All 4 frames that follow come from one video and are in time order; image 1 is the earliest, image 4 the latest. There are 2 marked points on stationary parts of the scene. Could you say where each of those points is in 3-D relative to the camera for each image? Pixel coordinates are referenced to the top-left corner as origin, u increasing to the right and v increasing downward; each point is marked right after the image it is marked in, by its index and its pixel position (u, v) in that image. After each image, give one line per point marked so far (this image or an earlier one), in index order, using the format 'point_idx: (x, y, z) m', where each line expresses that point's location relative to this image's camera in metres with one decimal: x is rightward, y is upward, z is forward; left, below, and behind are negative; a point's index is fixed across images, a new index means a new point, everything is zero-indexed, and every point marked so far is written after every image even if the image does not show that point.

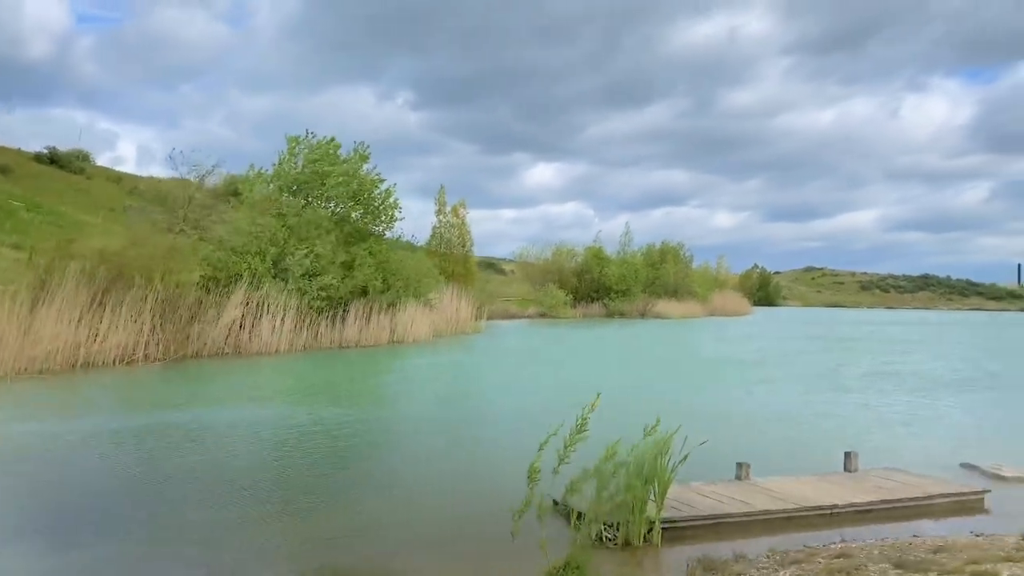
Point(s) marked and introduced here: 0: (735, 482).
0: (+1.8, -1.6, +6.6) m
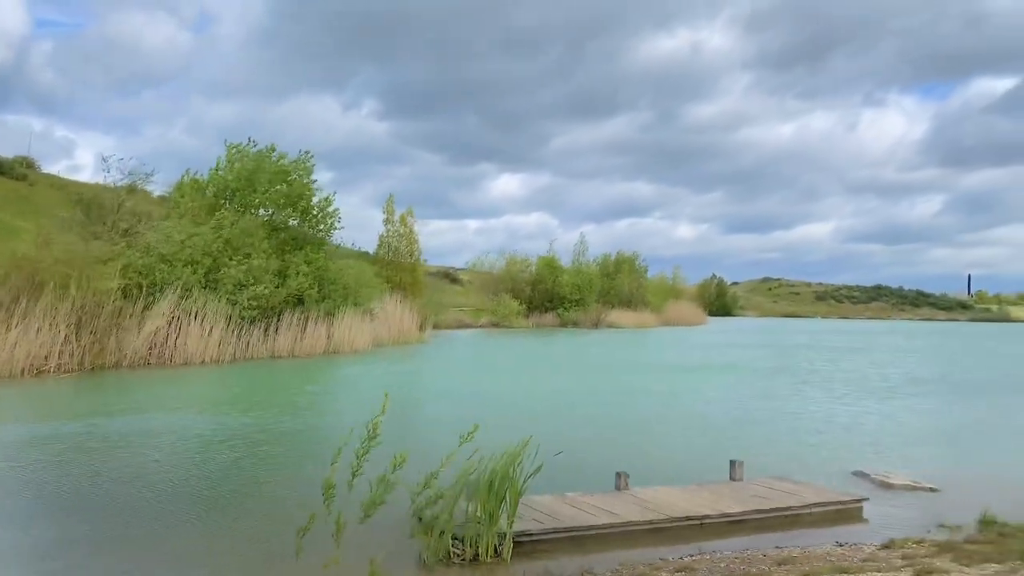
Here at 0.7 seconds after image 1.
0: (+0.8, -1.6, +6.4) m
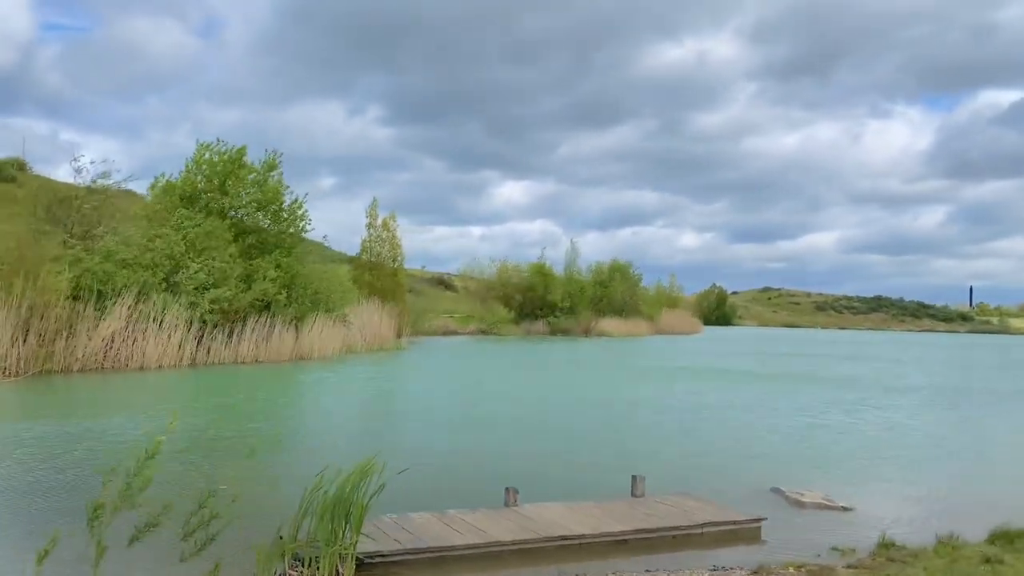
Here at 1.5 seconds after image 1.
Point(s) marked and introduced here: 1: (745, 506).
0: (-0.1, -1.6, +6.1) m
1: (+2.0, -1.9, +7.2) m
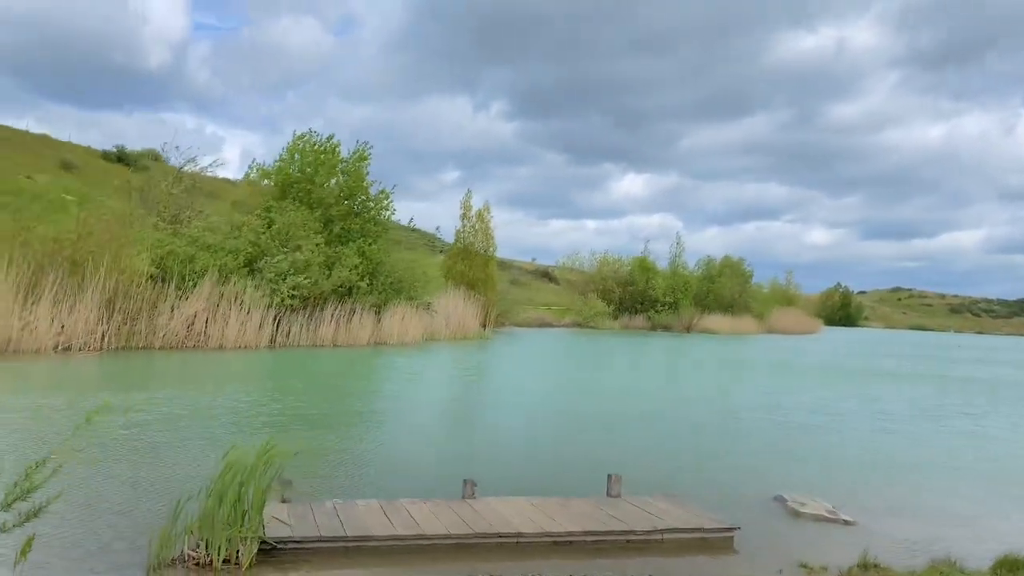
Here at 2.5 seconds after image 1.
0: (-0.4, -1.5, +5.8) m
1: (+1.8, -1.8, +6.6) m
